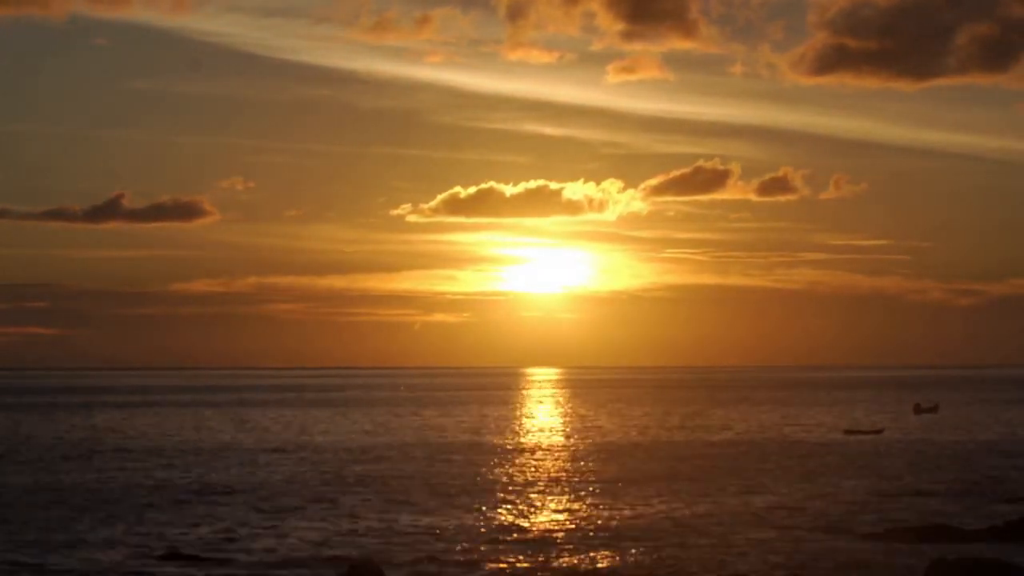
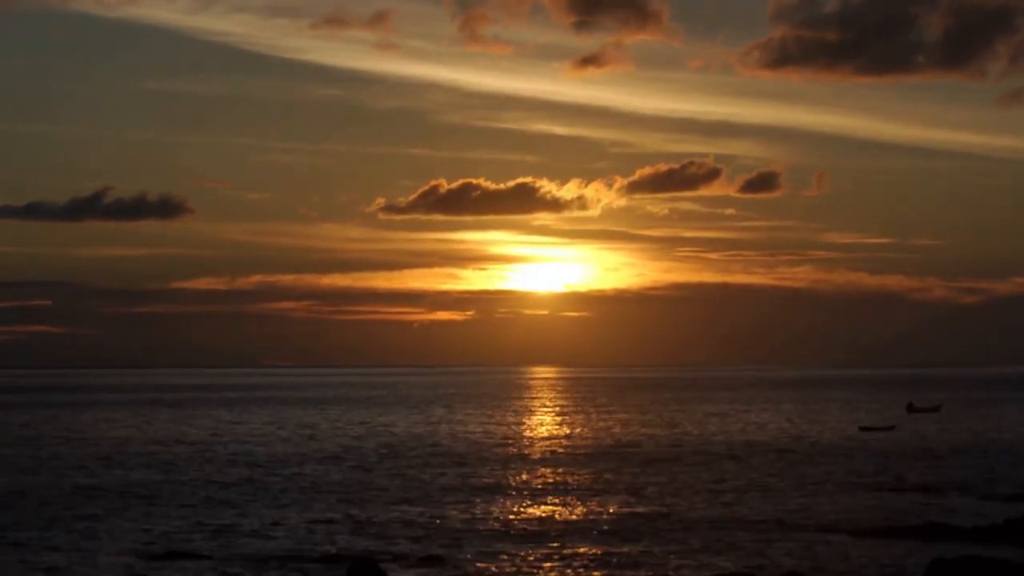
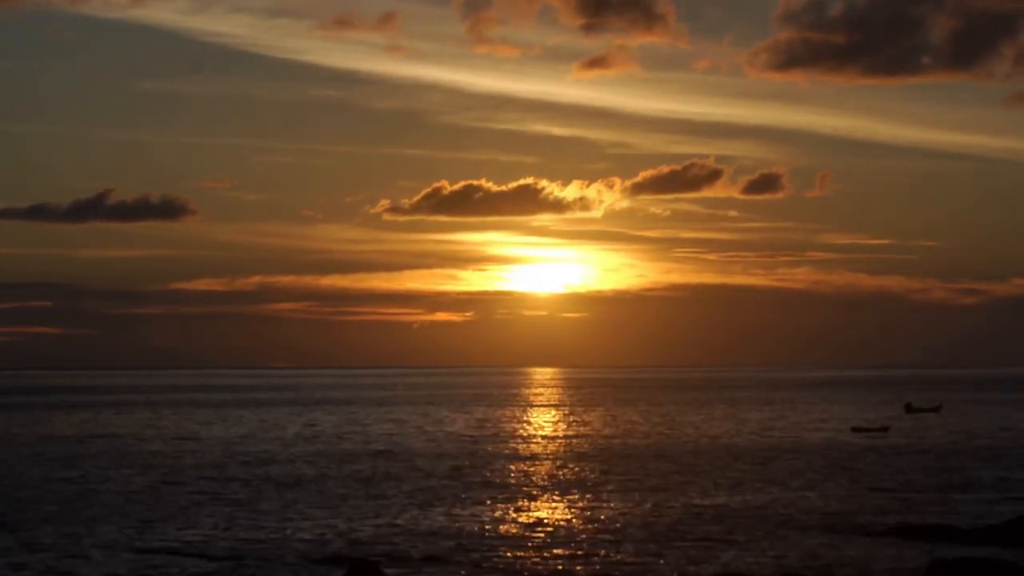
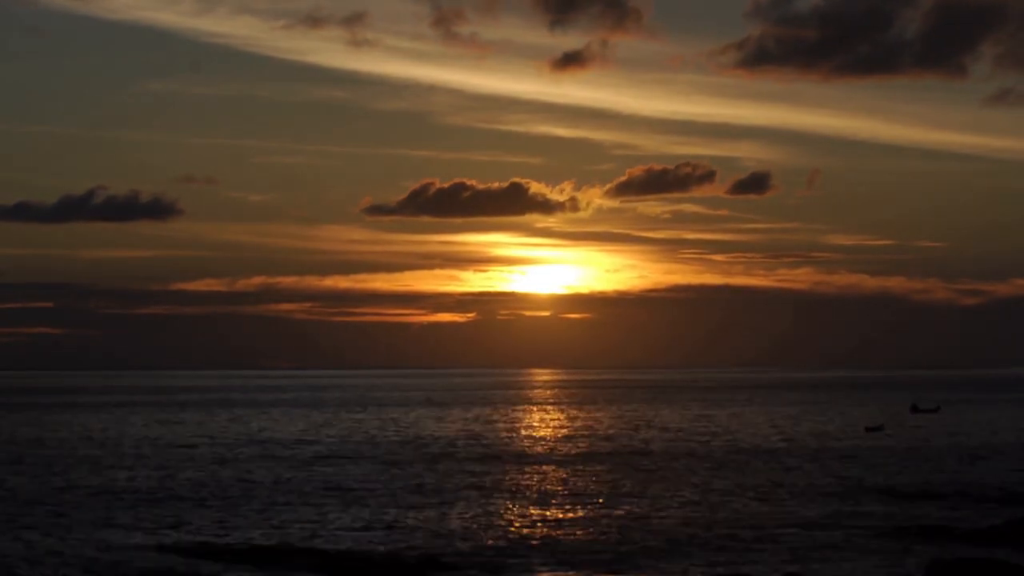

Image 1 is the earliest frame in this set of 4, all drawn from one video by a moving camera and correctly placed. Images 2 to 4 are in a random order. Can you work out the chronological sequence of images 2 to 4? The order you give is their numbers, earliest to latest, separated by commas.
3, 2, 4
